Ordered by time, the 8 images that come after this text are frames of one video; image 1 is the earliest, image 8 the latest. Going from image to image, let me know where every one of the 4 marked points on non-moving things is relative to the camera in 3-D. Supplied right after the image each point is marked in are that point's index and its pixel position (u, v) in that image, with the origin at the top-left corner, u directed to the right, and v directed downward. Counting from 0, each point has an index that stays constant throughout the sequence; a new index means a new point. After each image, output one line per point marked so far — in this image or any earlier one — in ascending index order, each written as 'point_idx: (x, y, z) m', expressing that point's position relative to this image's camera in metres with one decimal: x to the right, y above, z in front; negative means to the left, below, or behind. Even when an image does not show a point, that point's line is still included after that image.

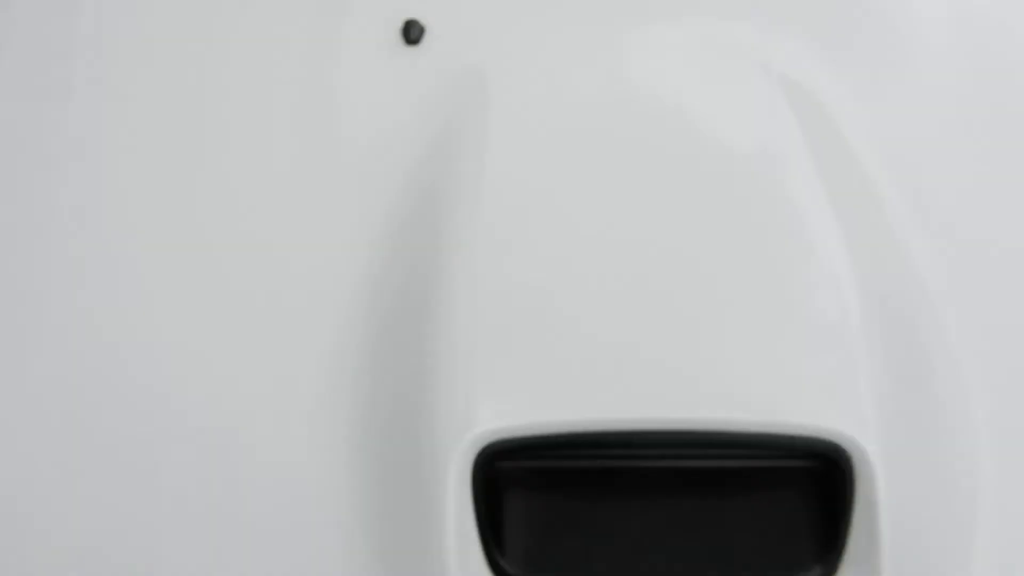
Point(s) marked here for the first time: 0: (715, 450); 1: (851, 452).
0: (+0.2, -0.1, +0.8) m
1: (+0.3, -0.1, +0.8) m
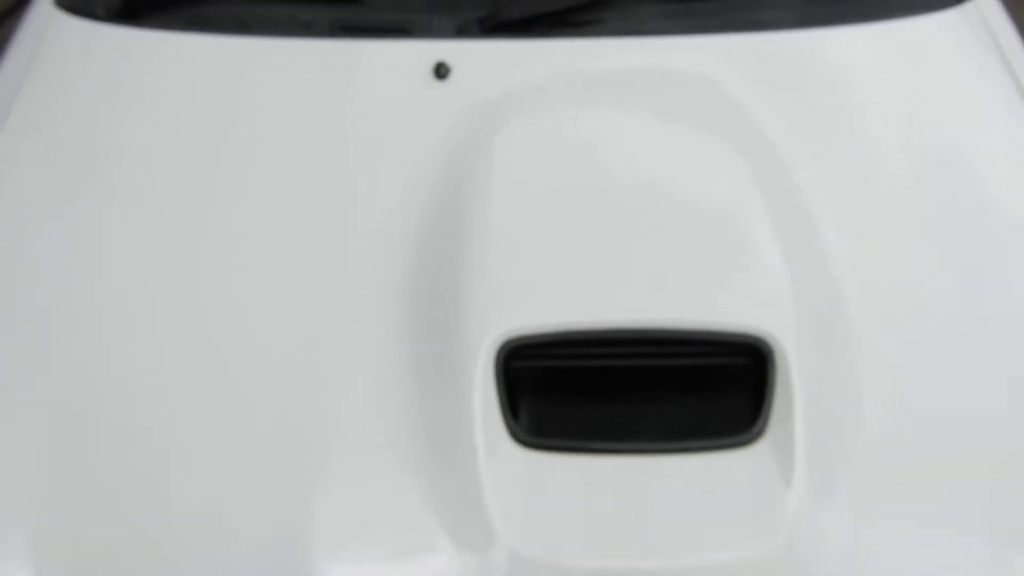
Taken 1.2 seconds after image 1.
0: (+0.2, -0.1, +1.1) m
1: (+0.3, 0.0, +1.1) m
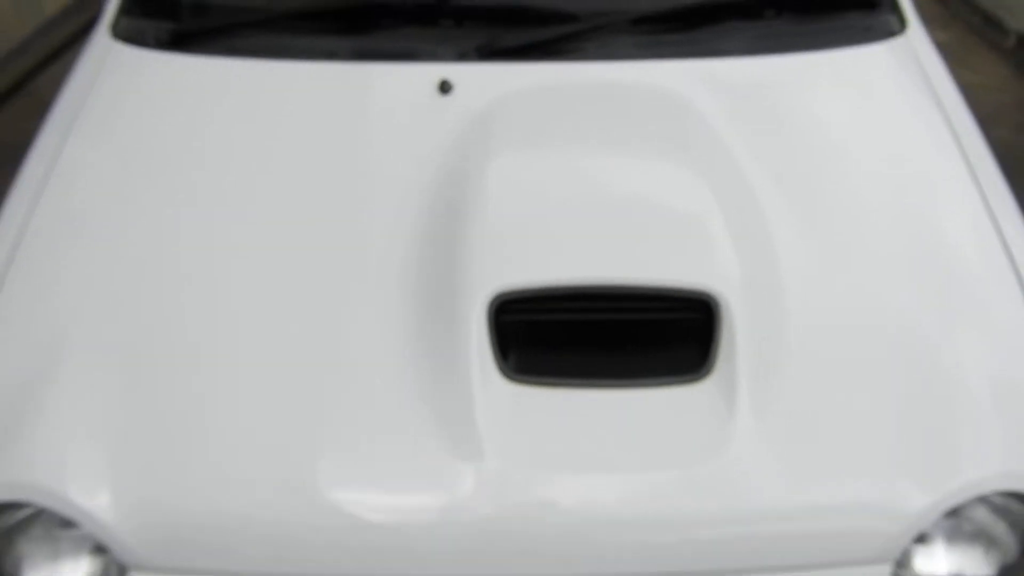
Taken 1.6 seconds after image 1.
0: (+0.2, 0.0, +1.3) m
1: (+0.3, 0.0, +1.3) m
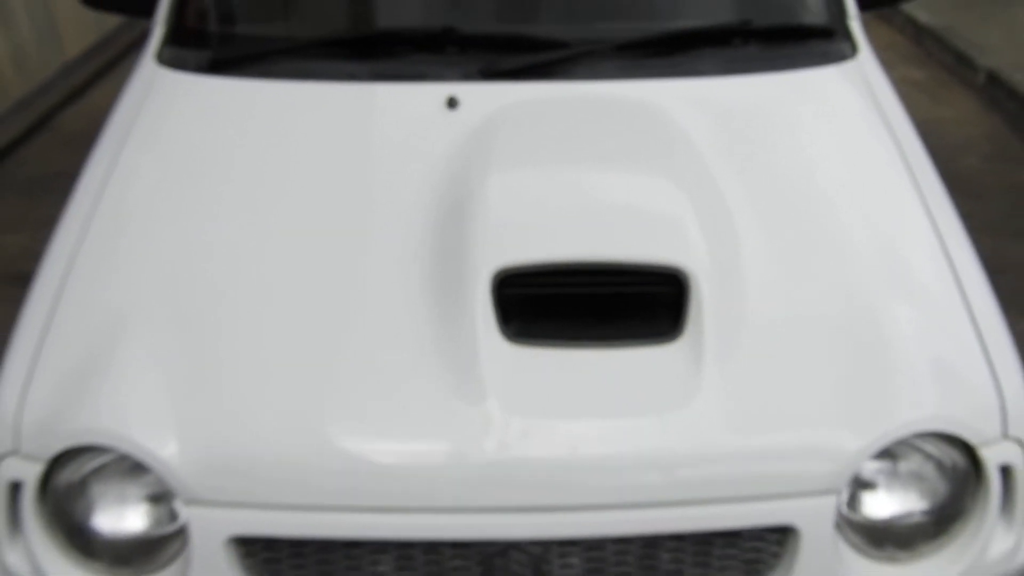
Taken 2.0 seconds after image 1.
0: (+0.2, 0.0, +1.5) m
1: (+0.3, 0.0, +1.5) m
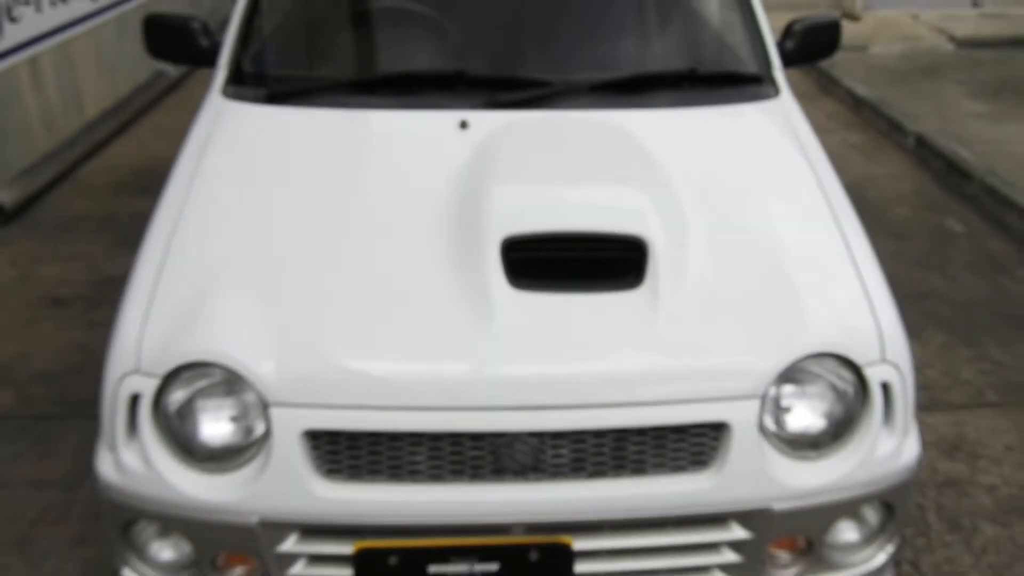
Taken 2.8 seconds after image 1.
0: (+0.2, +0.1, +2.0) m
1: (+0.3, +0.1, +2.0) m
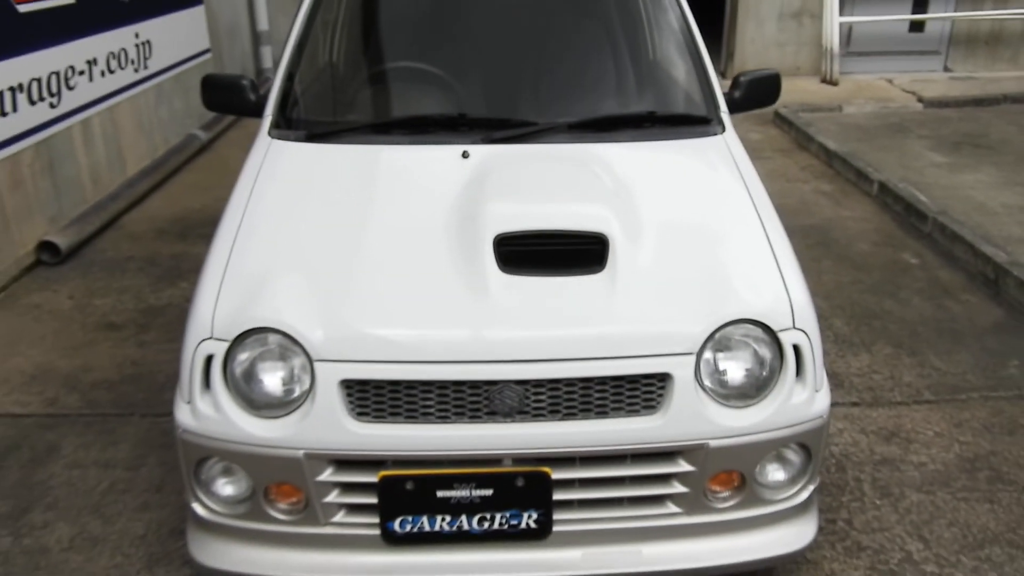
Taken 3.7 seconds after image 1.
0: (+0.2, +0.1, +2.5) m
1: (+0.3, +0.1, +2.5) m
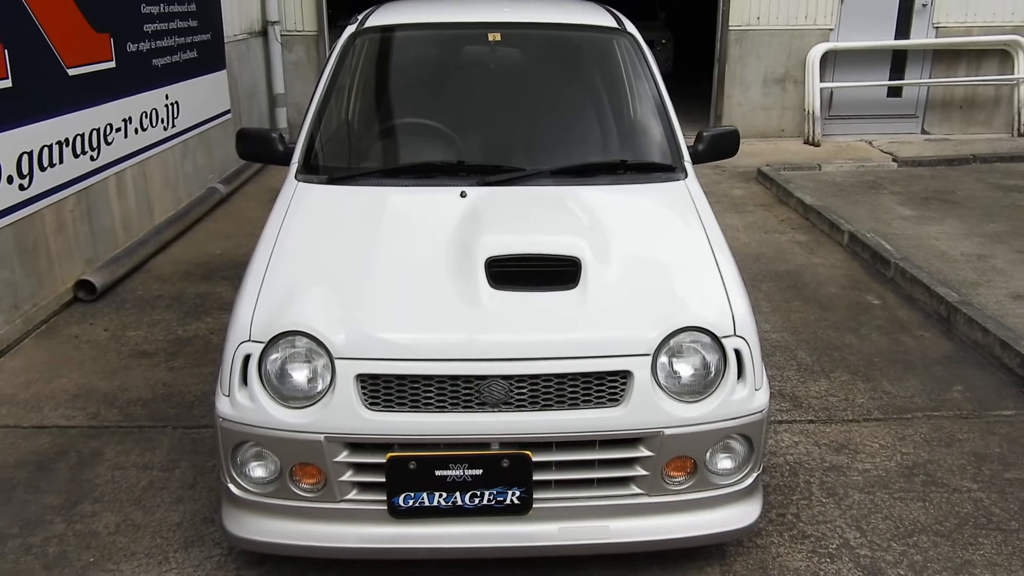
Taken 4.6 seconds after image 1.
0: (+0.1, +0.1, +3.0) m
1: (+0.2, +0.1, +3.0) m
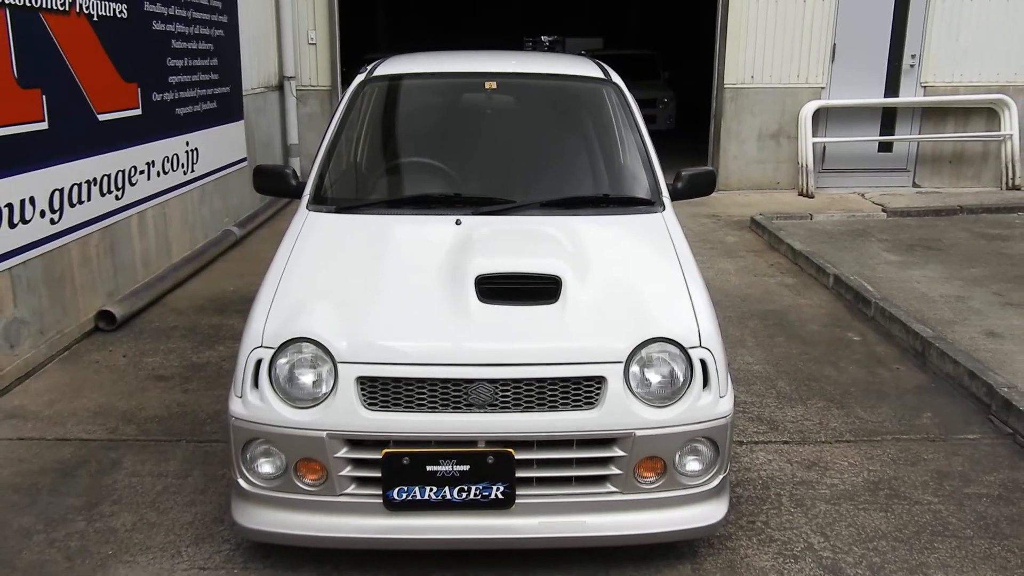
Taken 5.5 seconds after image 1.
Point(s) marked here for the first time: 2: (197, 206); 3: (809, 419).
0: (+0.1, 0.0, +3.3) m
1: (+0.2, 0.0, +3.3) m
2: (-2.8, +0.7, +7.8) m
3: (+1.6, -0.7, +4.5) m
